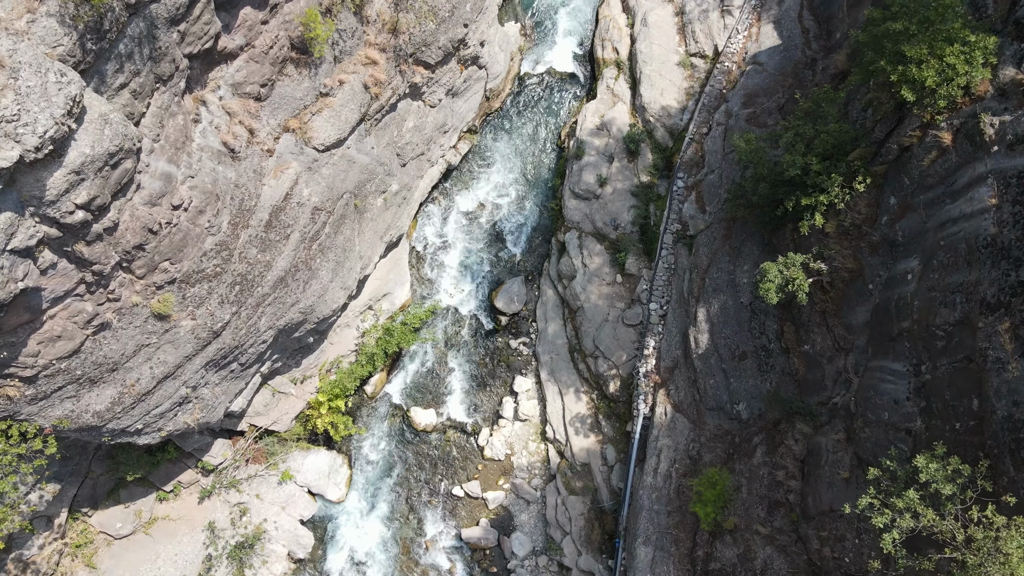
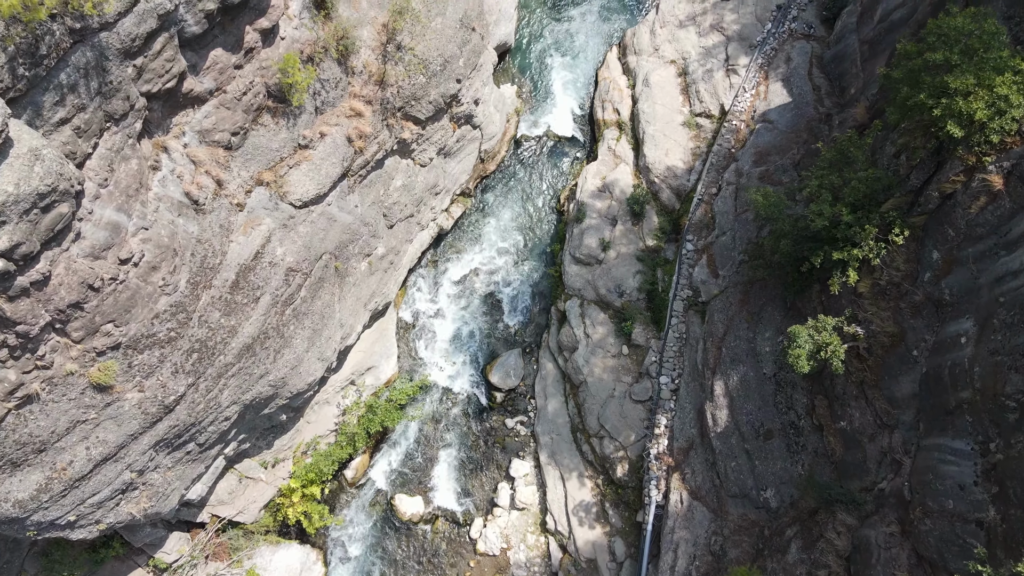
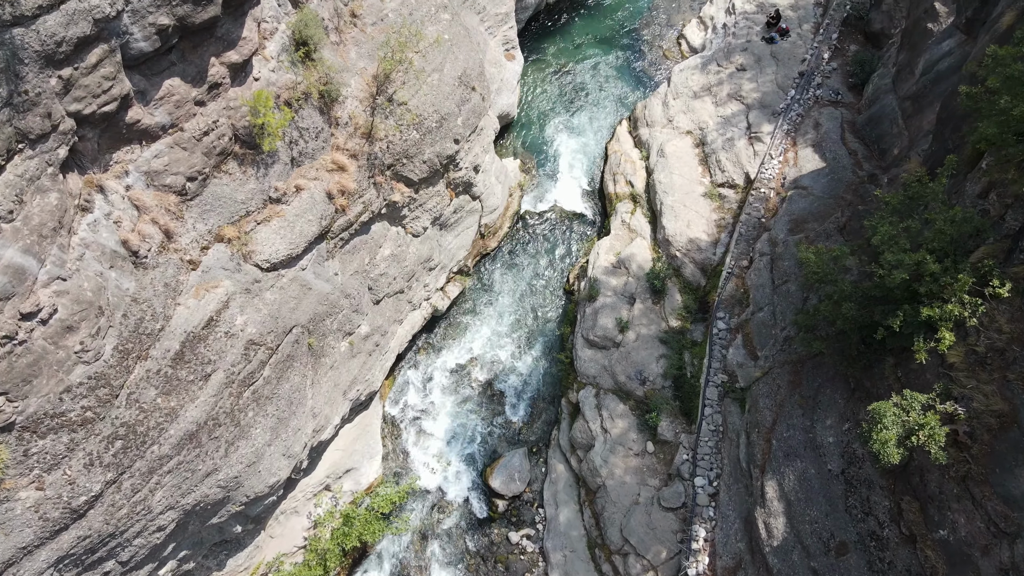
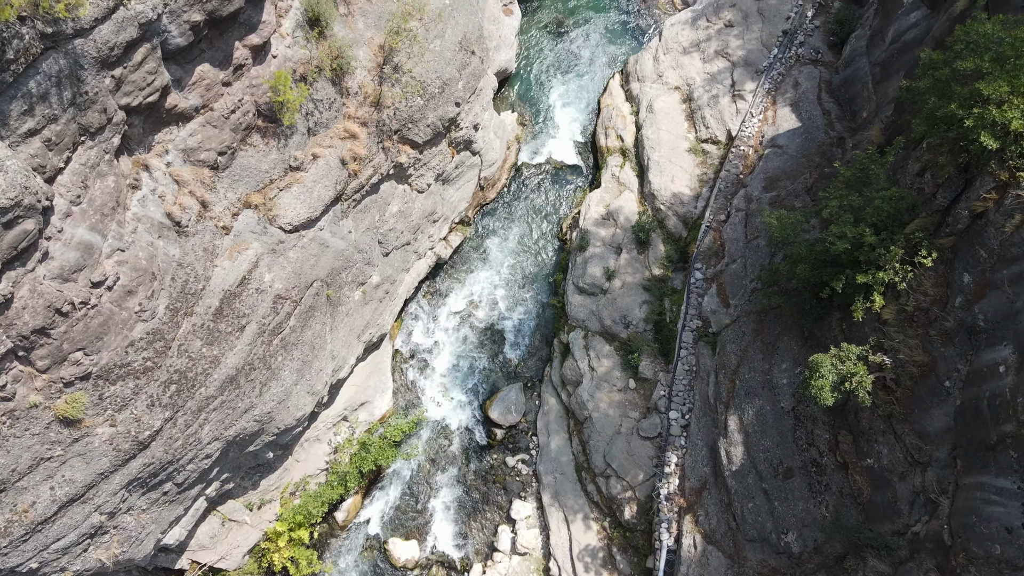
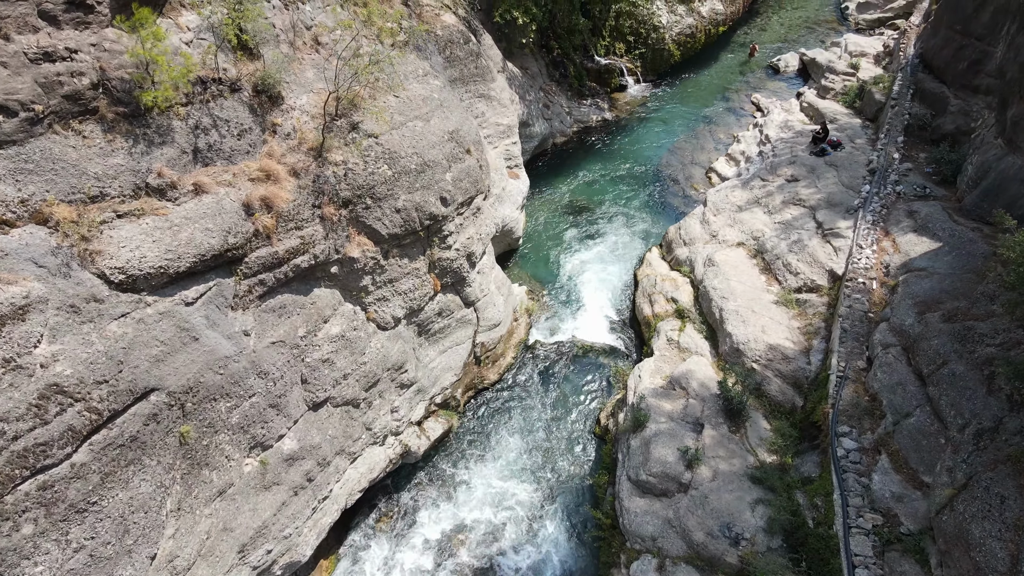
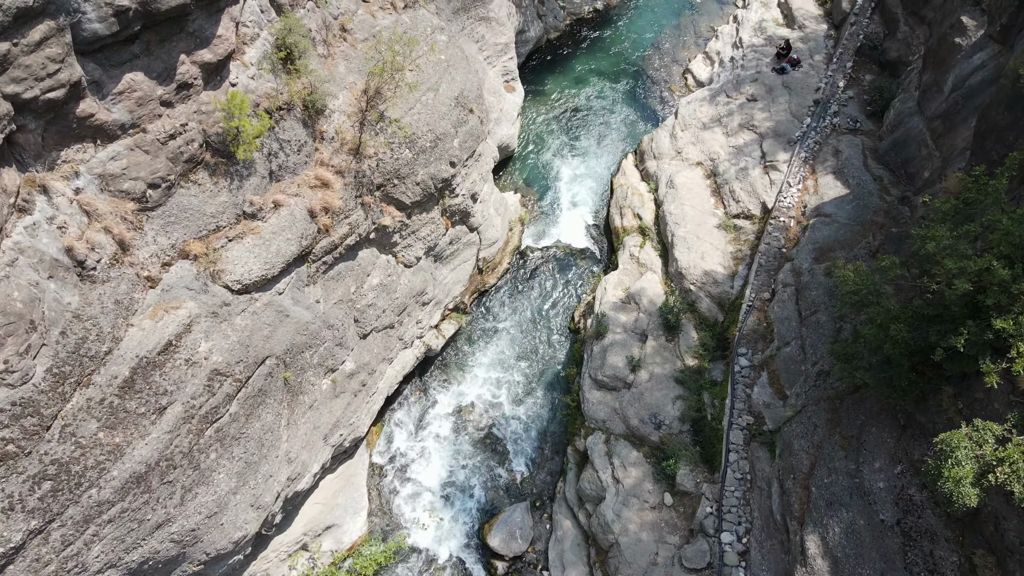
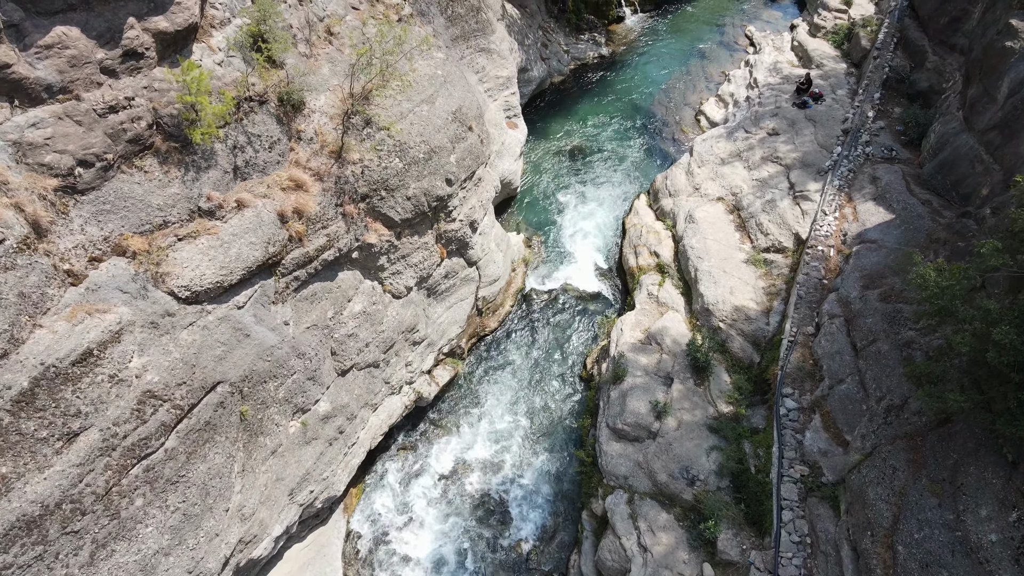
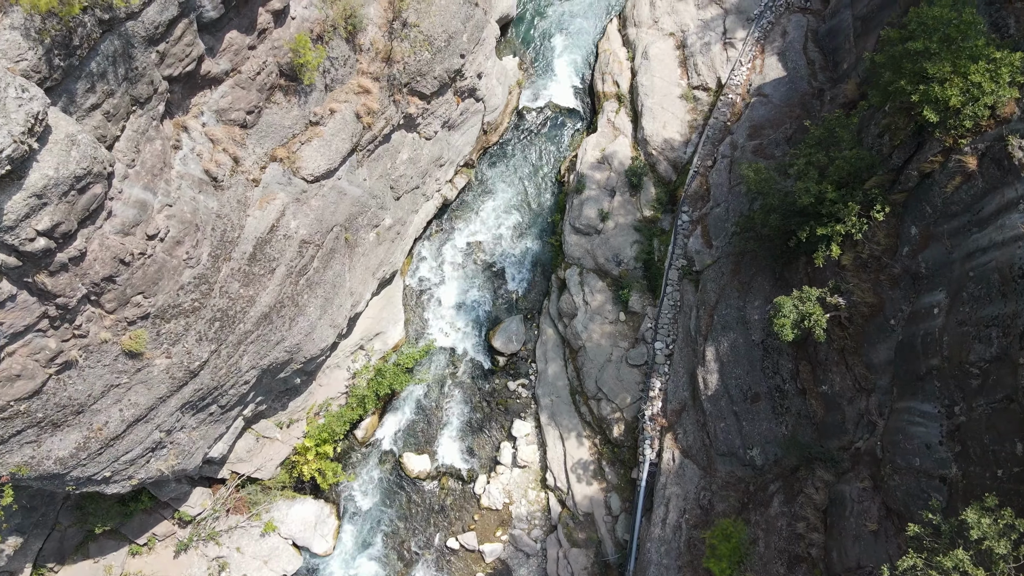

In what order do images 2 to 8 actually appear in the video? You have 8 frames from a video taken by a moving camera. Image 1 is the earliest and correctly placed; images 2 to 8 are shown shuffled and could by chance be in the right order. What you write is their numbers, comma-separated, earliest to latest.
8, 2, 4, 3, 6, 7, 5
